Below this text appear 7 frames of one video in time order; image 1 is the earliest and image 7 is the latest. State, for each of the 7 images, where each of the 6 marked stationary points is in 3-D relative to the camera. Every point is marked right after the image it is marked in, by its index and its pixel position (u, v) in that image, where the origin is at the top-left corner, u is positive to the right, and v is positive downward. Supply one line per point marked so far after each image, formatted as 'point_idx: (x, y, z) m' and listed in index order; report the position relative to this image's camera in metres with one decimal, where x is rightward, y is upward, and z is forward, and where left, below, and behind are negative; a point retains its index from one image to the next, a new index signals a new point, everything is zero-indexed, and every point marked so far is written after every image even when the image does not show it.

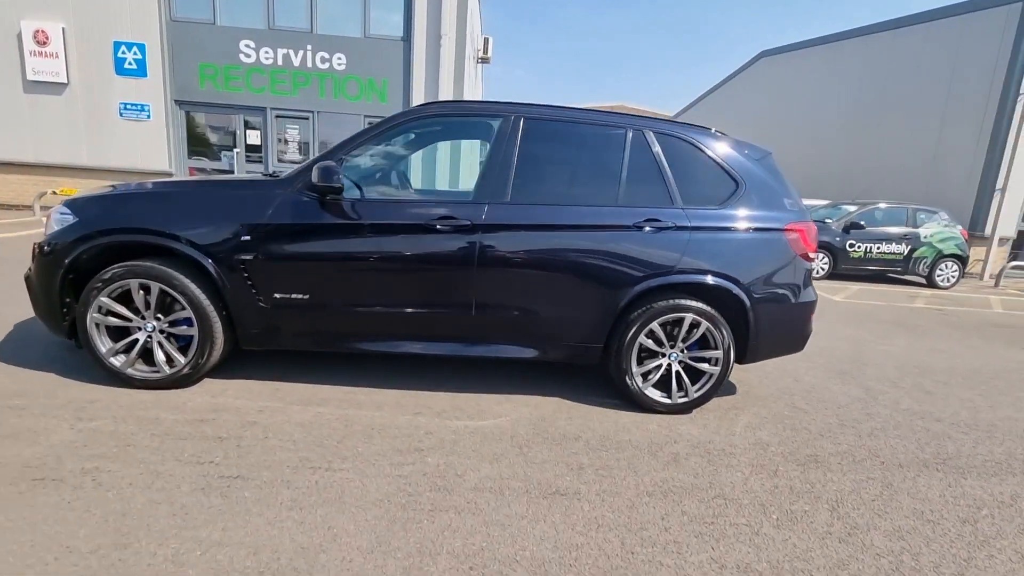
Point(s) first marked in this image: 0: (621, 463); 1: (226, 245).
0: (+0.6, -1.0, +2.8) m
1: (-1.7, +0.3, +3.0) m
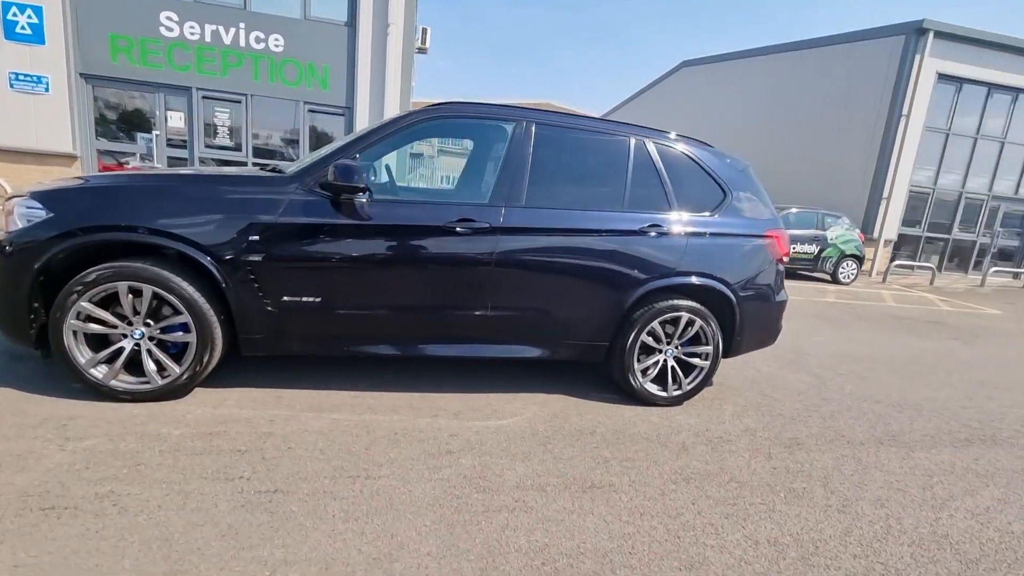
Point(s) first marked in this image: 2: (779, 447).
0: (+0.8, -1.0, +2.9) m
1: (-1.6, +0.2, +2.8) m
2: (+1.8, -1.0, +3.3) m
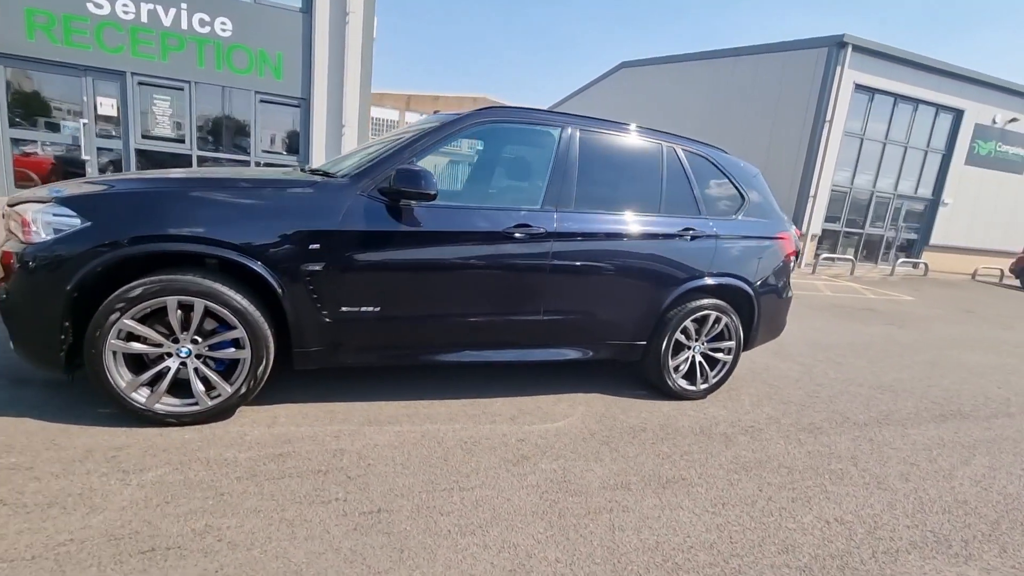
0: (+1.2, -1.0, +3.1) m
1: (-1.2, +0.2, +2.7) m
2: (+2.1, -1.0, +3.6) m
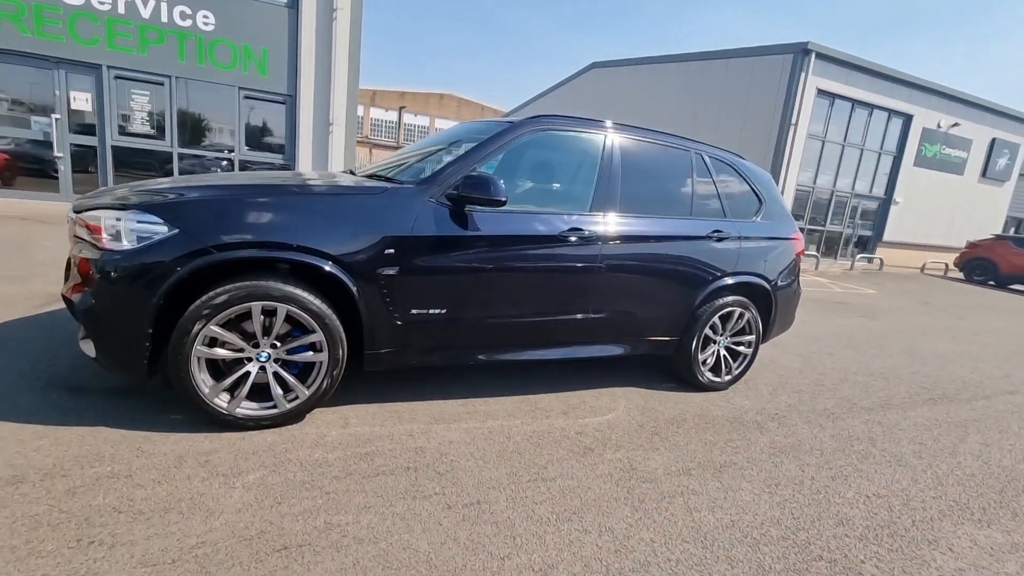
0: (+1.5, -1.0, +3.4) m
1: (-0.8, +0.2, +2.7) m
2: (+2.4, -1.0, +3.9) m
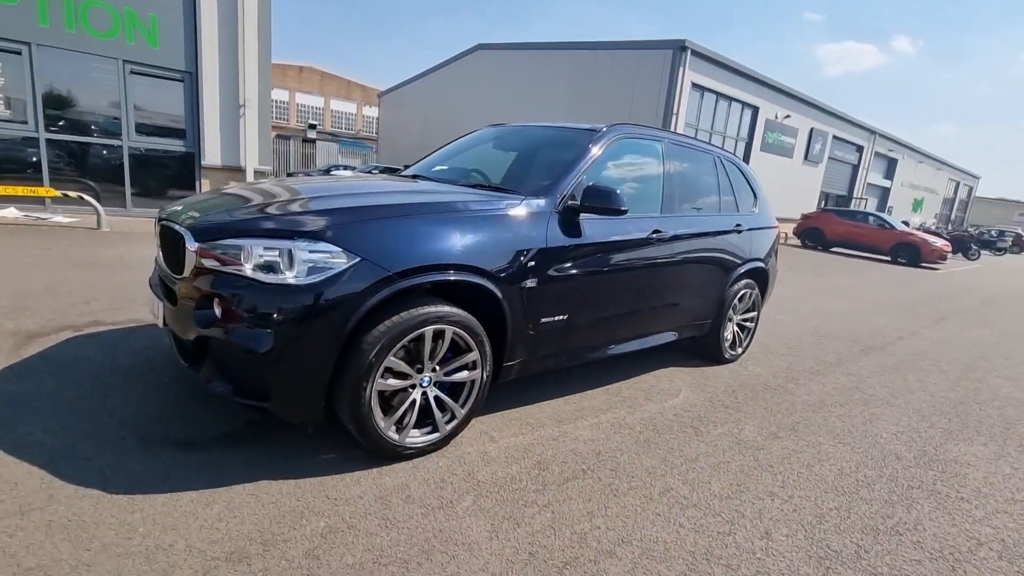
0: (+2.1, -0.9, +4.0) m
1: (0.0, +0.1, +2.8) m
2: (+2.9, -0.8, +4.7) m
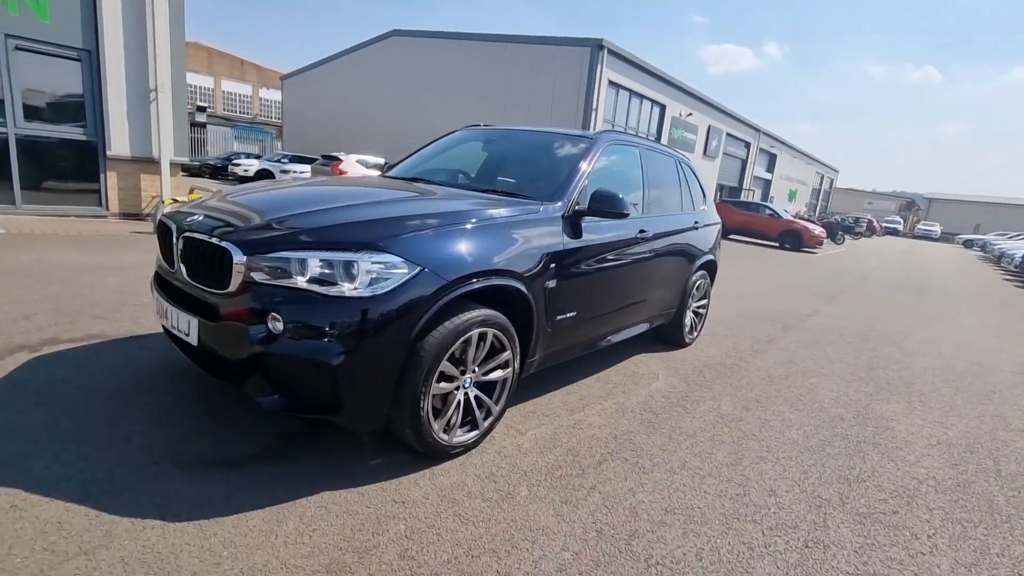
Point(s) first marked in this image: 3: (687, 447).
0: (+2.1, -0.8, +4.5) m
1: (+0.1, +0.1, +2.9) m
2: (+2.7, -0.7, +5.4) m
3: (+1.1, -1.0, +3.1) m
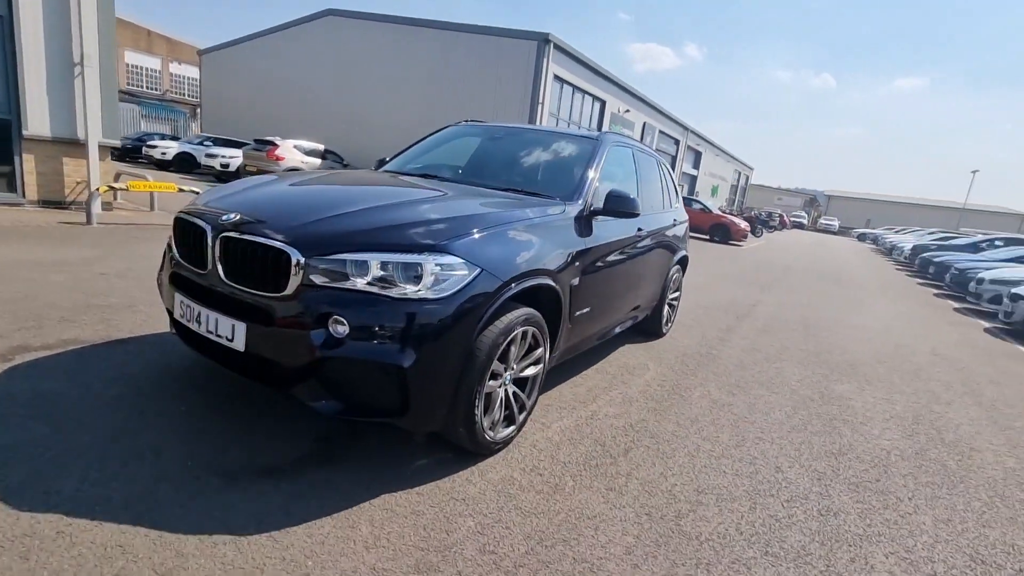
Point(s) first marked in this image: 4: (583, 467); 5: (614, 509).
0: (+2.0, -0.7, +4.9) m
1: (+0.3, +0.1, +3.0) m
2: (+2.5, -0.6, +5.8) m
3: (+1.2, -1.0, +3.4) m
4: (+0.4, -1.0, +2.7) m
5: (+0.5, -1.1, +2.4) m
